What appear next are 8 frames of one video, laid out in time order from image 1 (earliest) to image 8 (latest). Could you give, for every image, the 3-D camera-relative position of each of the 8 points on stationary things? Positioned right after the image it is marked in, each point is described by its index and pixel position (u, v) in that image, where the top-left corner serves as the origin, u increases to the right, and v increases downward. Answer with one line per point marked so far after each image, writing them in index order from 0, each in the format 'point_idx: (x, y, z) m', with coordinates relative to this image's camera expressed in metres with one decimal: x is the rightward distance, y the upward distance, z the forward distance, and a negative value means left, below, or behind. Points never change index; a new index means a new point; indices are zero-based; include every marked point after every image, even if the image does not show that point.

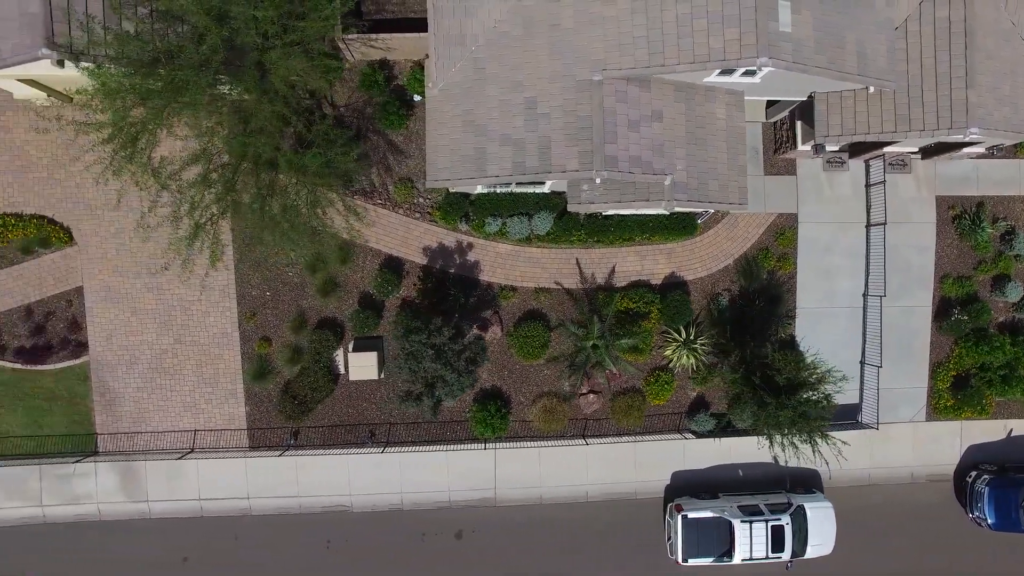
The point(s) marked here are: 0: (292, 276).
0: (-5.6, +0.3, +17.6) m
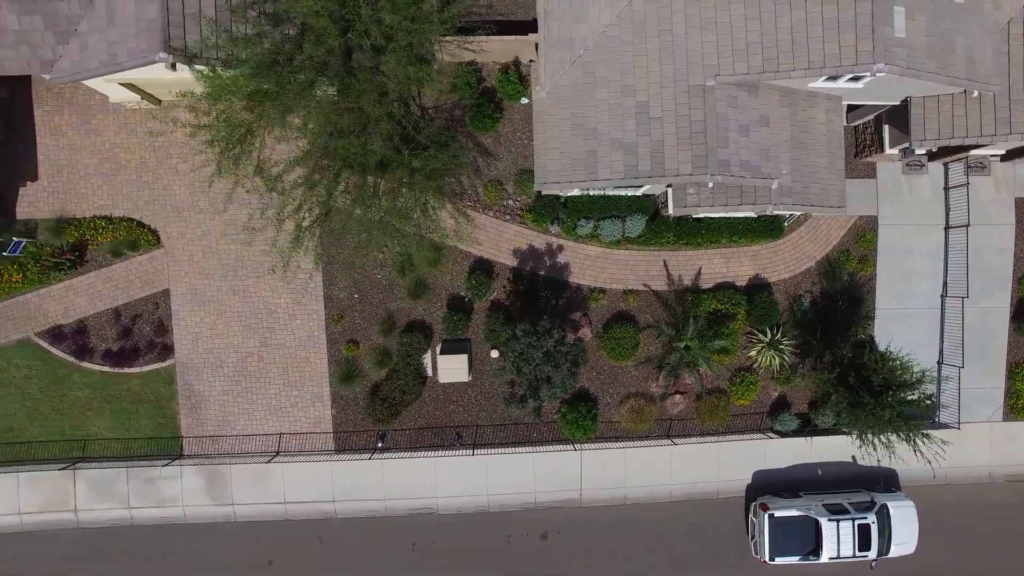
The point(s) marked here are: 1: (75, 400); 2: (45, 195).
0: (-3.3, +0.3, +17.7) m
1: (-11.4, -2.9, +17.8) m
2: (-11.9, +2.4, +17.5) m
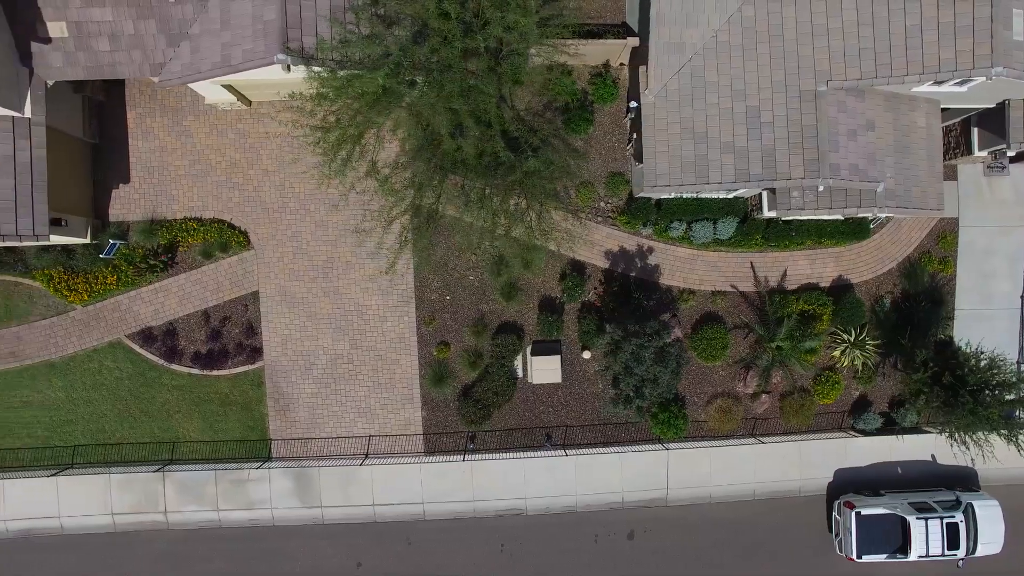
0: (-1.0, +0.2, +17.7) m
1: (-9.0, -3.0, +17.8) m
2: (-9.6, +2.3, +17.4) m
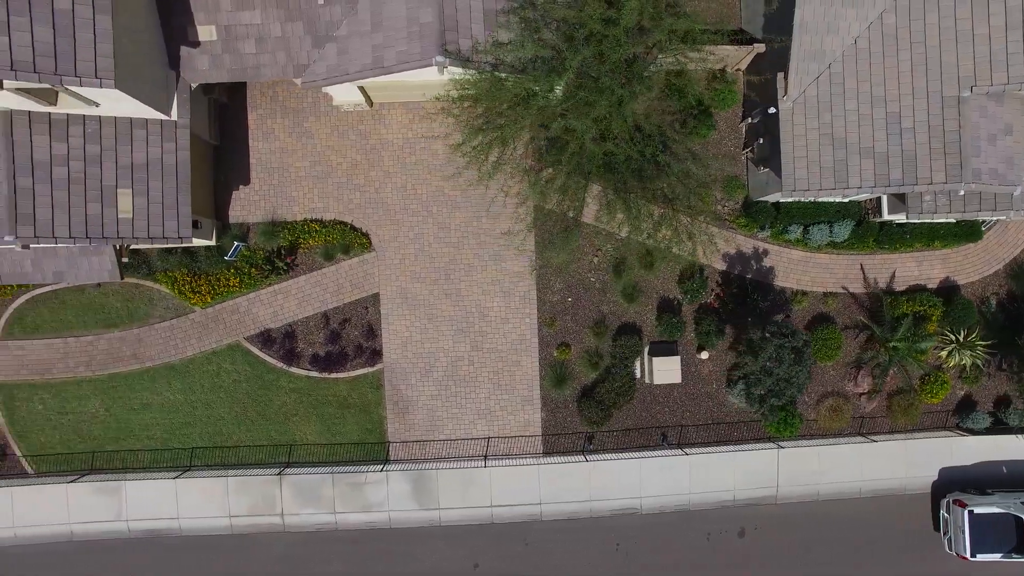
0: (+2.1, +0.2, +17.8) m
1: (-5.9, -3.0, +17.7) m
2: (-6.4, +2.3, +17.3) m
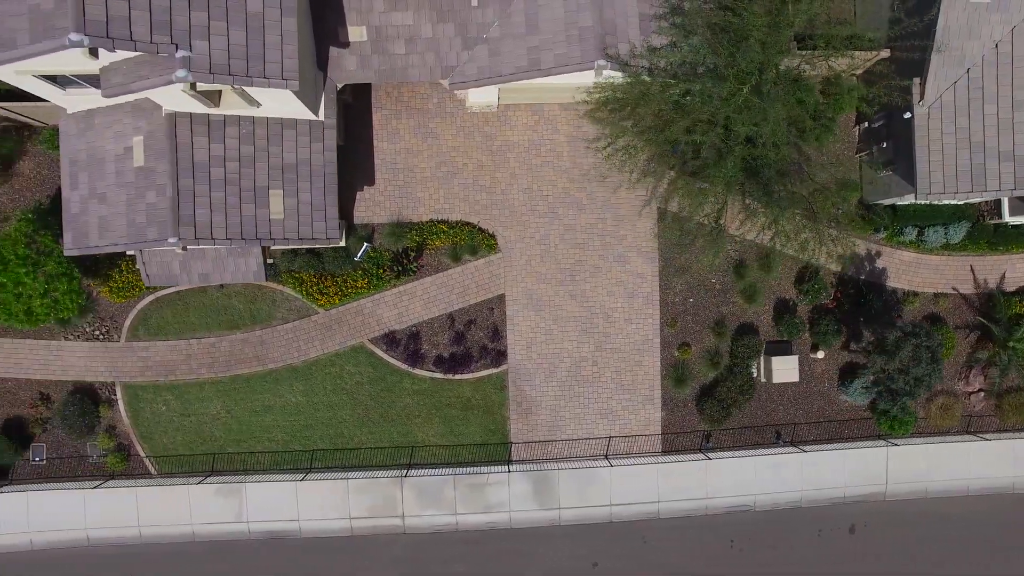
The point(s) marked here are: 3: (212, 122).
0: (+5.3, +0.1, +17.9) m
1: (-2.7, -3.1, +17.7) m
2: (-3.3, +2.2, +17.3) m
3: (-6.1, +3.4, +13.8) m
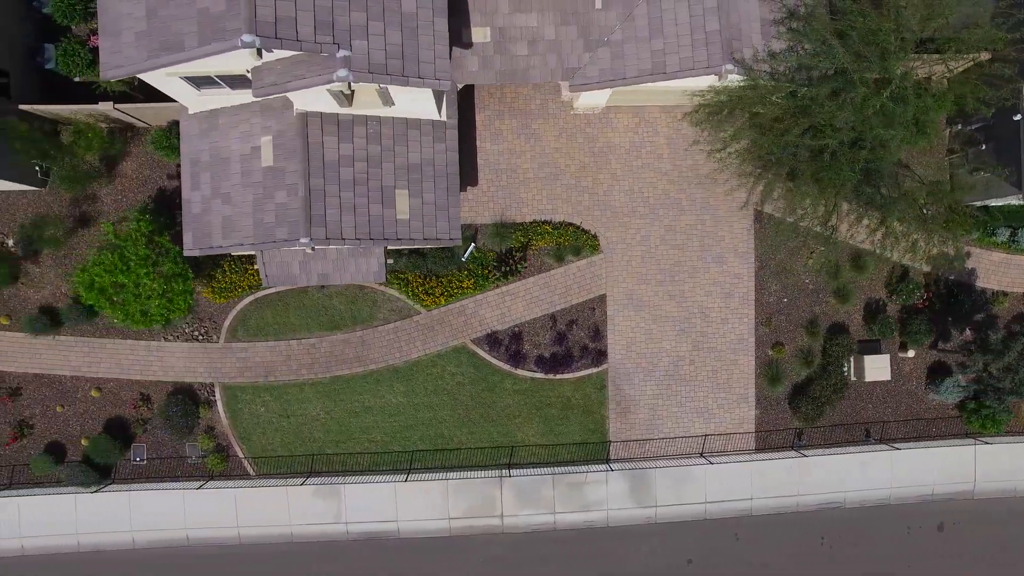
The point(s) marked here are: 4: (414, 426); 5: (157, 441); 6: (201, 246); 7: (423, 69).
0: (+7.9, +0.1, +18.1) m
1: (-0.2, -3.1, +17.8) m
2: (-0.7, +2.2, +17.3) m
3: (-3.5, +3.4, +13.9) m
4: (-2.5, -3.6, +17.7) m
5: (-9.3, -4.0, +17.8) m
6: (-6.7, +0.9, +14.6) m
7: (-1.5, +3.9, +12.1) m
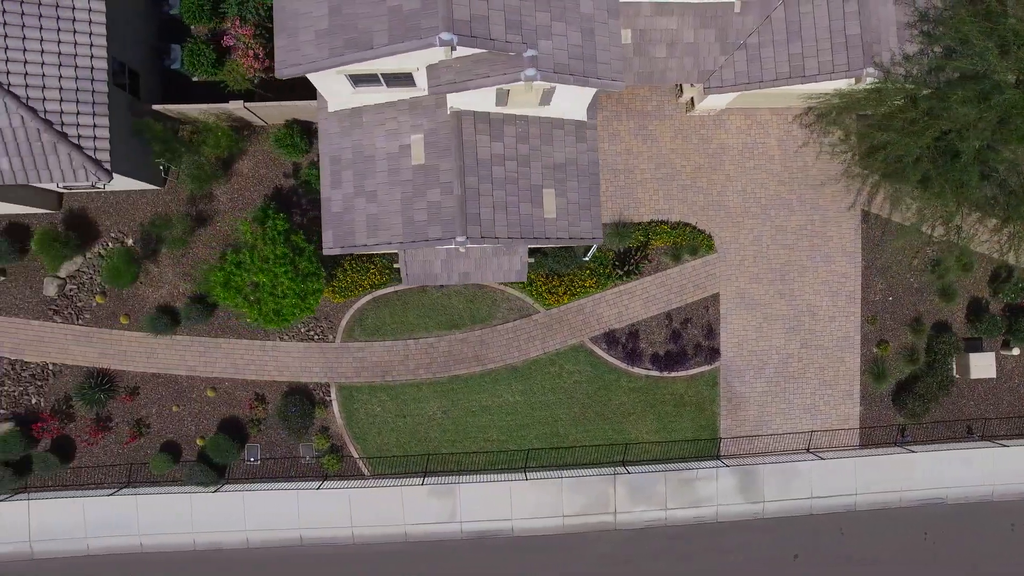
0: (+10.9, +0.2, +18.5) m
1: (+2.8, -3.0, +17.9) m
2: (+2.3, +2.3, +17.5) m
3: (-0.4, +3.4, +14.0) m
4: (+0.5, -3.6, +17.8) m
5: (-6.3, -4.0, +17.8) m
6: (-3.6, +0.9, +14.7) m
7: (+1.6, +3.9, +12.3) m
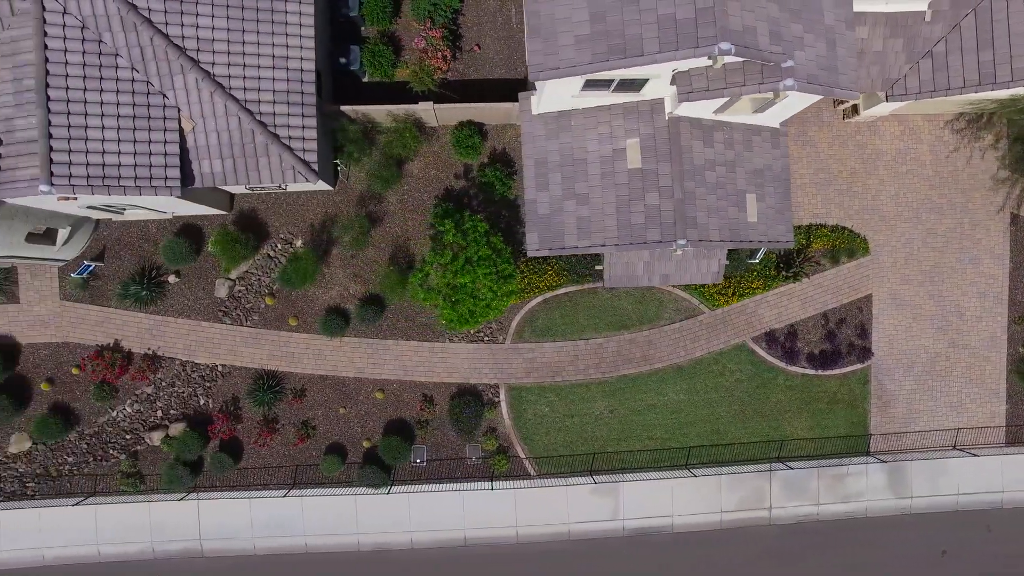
0: (+15.2, +0.2, +19.0) m
1: (+7.2, -3.1, +18.3) m
2: (+6.7, +2.2, +17.8) m
3: (+4.1, +3.4, +14.2) m
4: (+4.8, -3.6, +18.1) m
5: (-1.9, -4.0, +17.9) m
6: (+0.8, +0.9, +14.8) m
7: (+6.2, +3.9, +12.5) m
